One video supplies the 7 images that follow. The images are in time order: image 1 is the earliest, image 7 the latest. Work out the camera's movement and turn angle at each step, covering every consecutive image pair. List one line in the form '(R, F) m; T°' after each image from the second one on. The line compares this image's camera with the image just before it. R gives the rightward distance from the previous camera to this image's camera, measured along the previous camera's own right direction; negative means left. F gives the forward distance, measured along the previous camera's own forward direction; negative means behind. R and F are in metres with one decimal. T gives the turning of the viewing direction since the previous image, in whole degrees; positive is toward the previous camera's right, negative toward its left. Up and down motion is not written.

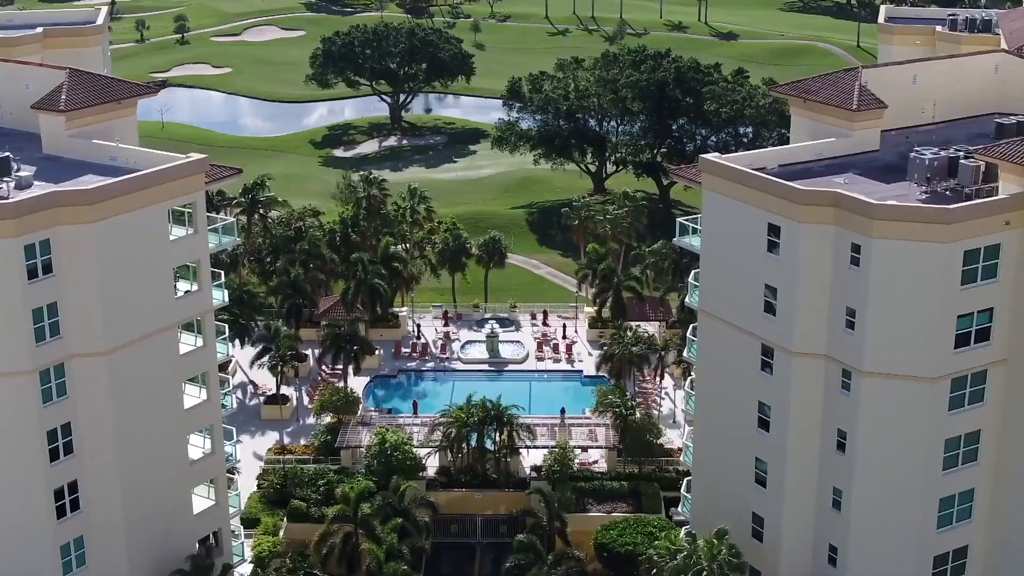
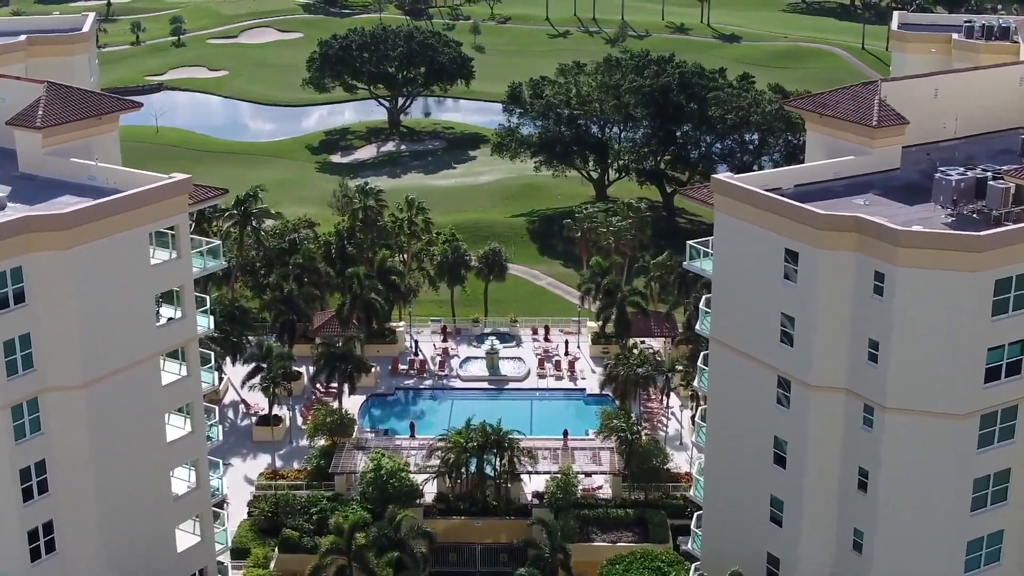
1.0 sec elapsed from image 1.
(0.0, +2.2) m; 0°
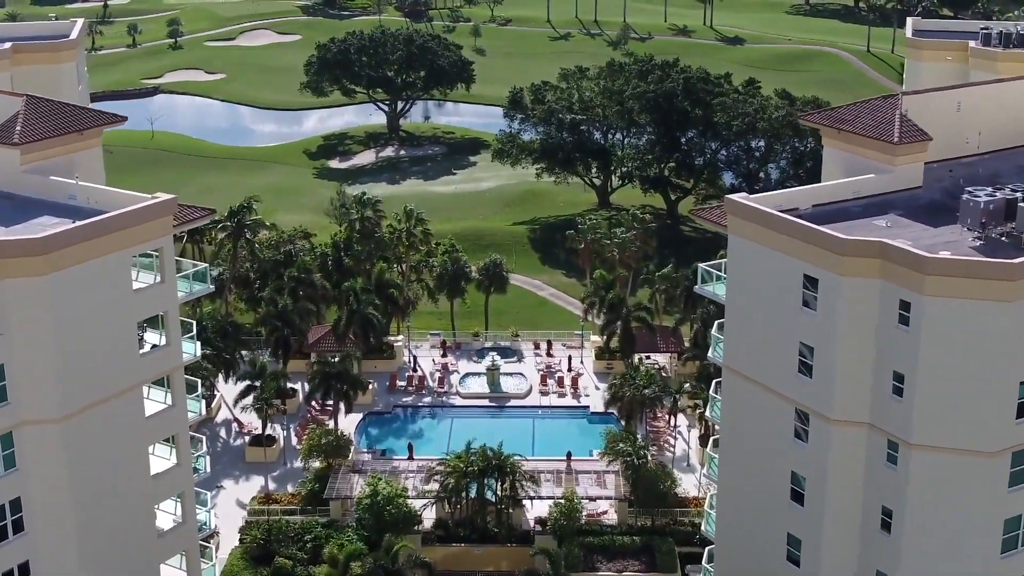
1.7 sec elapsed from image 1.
(0.0, +2.0) m; 0°
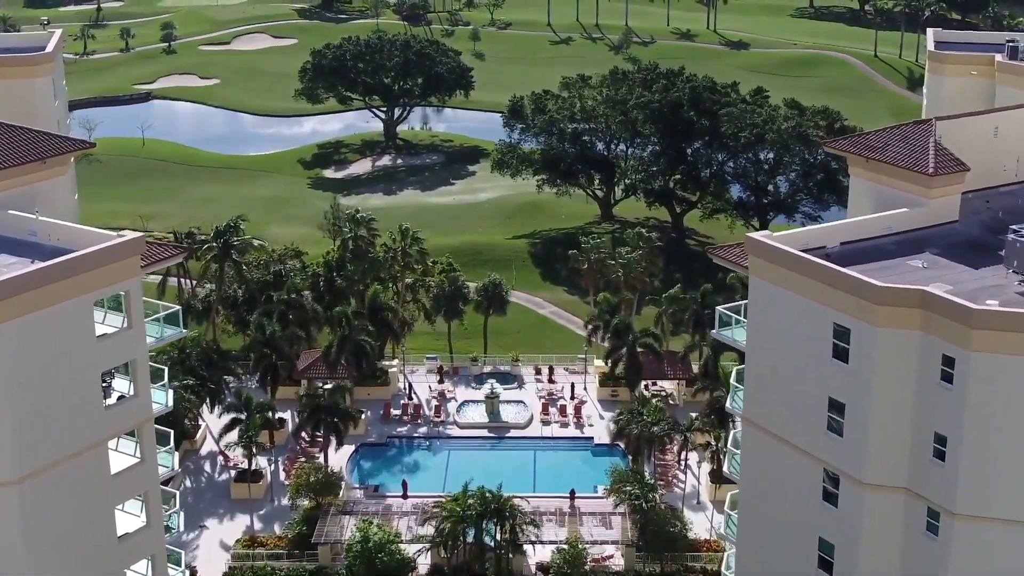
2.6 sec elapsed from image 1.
(0.0, +3.2) m; 0°
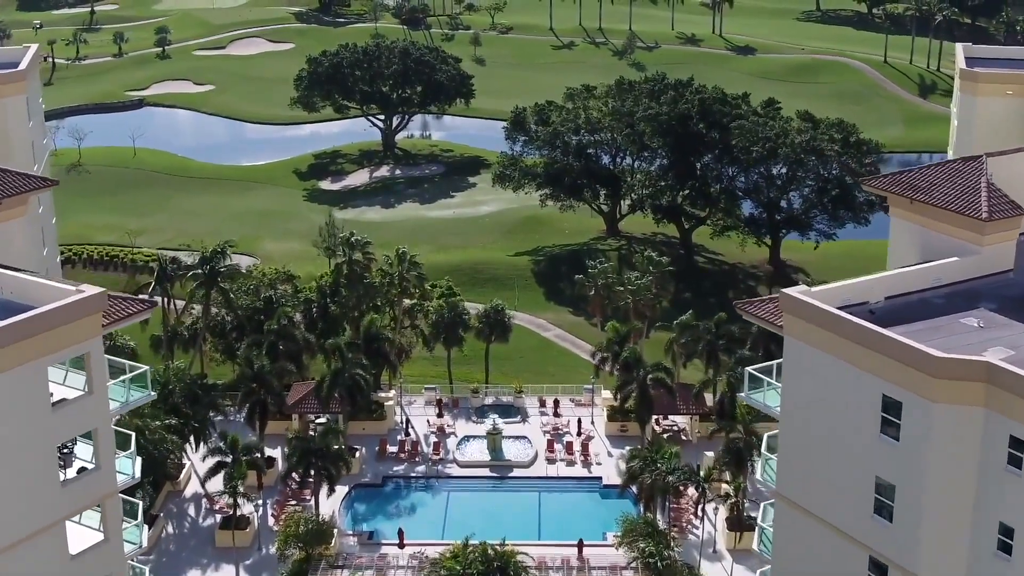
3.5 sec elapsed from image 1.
(-0.1, +3.5) m; 0°
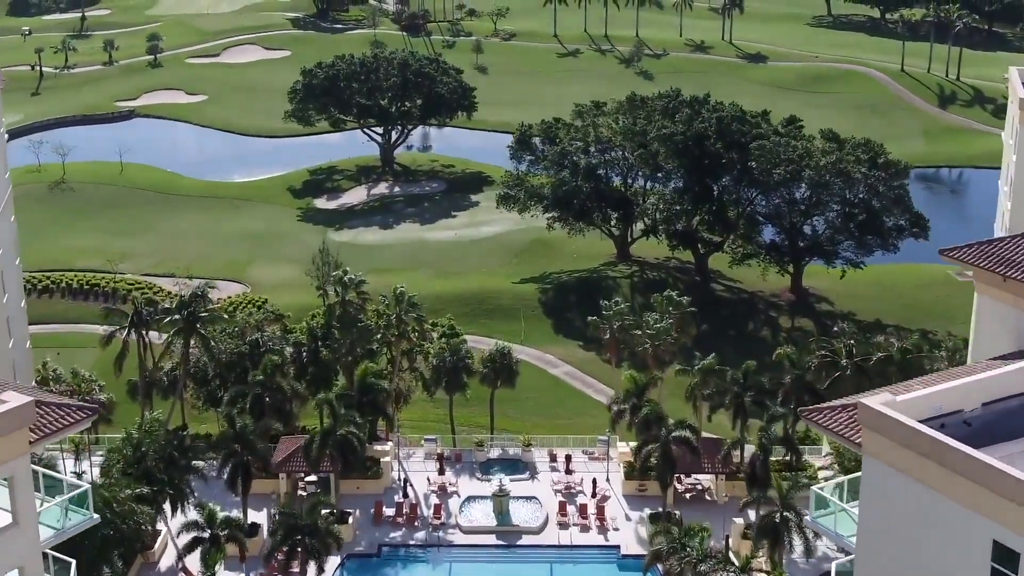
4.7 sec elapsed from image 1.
(-0.2, +5.3) m; 0°
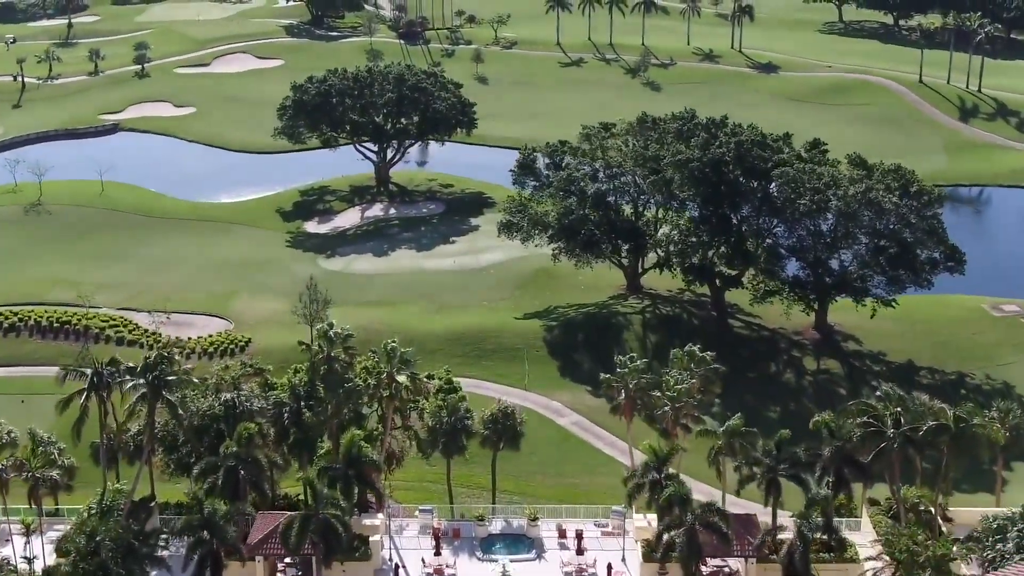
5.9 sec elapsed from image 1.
(-0.1, +6.1) m; 0°
